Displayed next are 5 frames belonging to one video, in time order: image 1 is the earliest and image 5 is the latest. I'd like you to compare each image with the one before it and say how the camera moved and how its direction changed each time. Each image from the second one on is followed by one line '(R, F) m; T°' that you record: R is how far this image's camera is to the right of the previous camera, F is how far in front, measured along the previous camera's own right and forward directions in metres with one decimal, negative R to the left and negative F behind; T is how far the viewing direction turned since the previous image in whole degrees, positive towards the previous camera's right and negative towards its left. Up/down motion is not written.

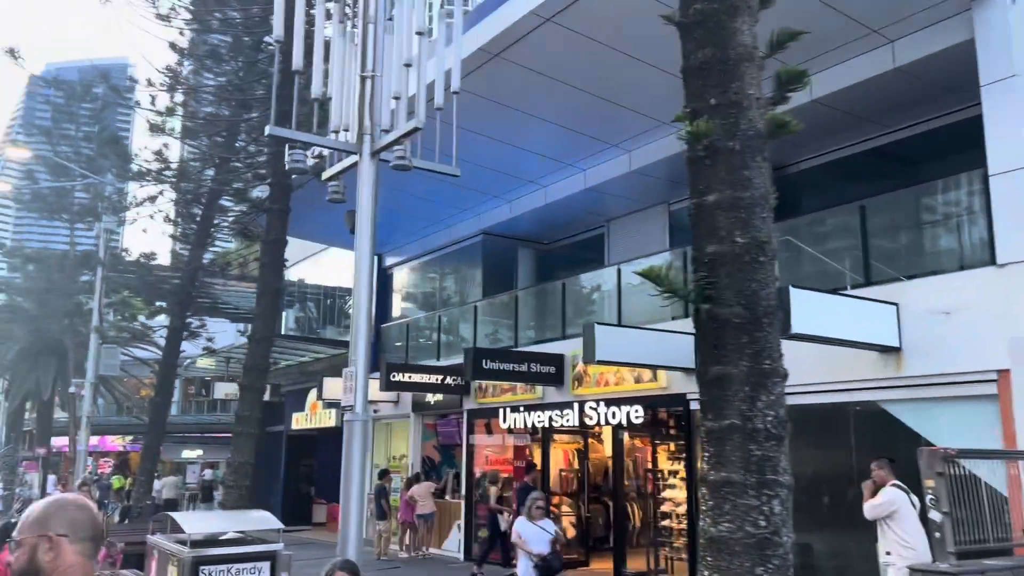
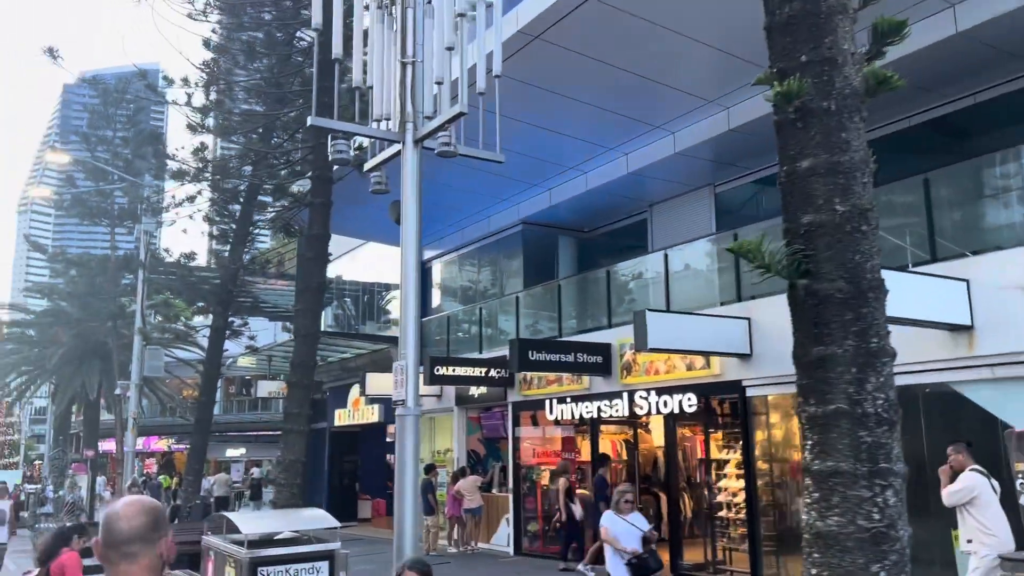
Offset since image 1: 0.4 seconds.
(-0.2, +0.2) m; -2°
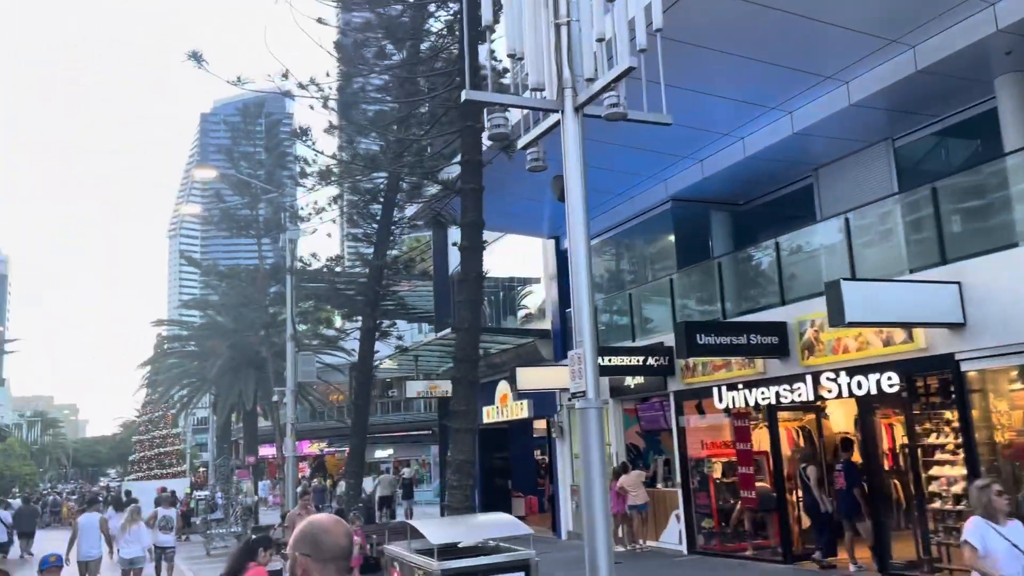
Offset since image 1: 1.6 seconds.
(-0.5, +0.7) m; -9°
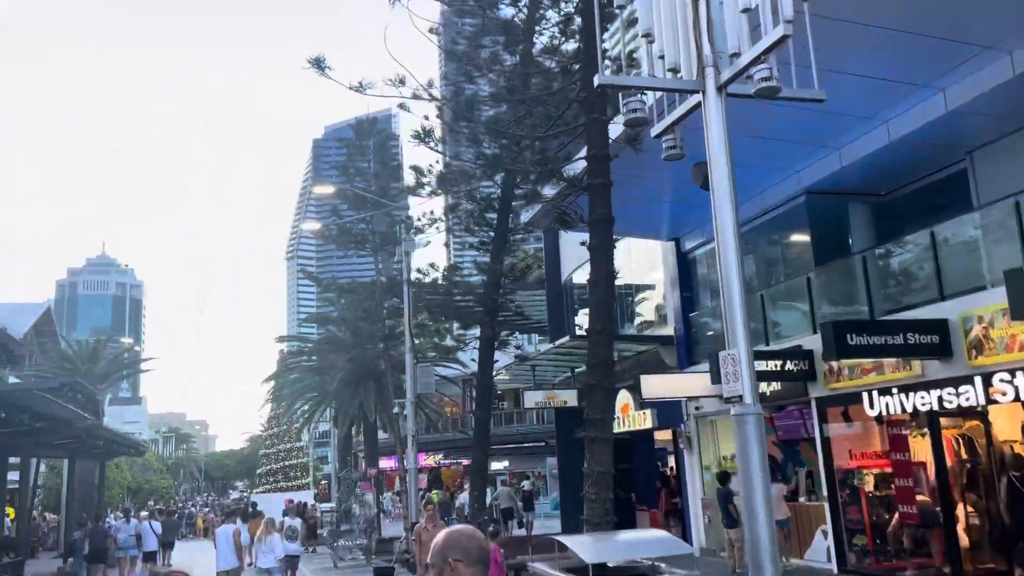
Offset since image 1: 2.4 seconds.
(-0.3, +0.4) m; -7°
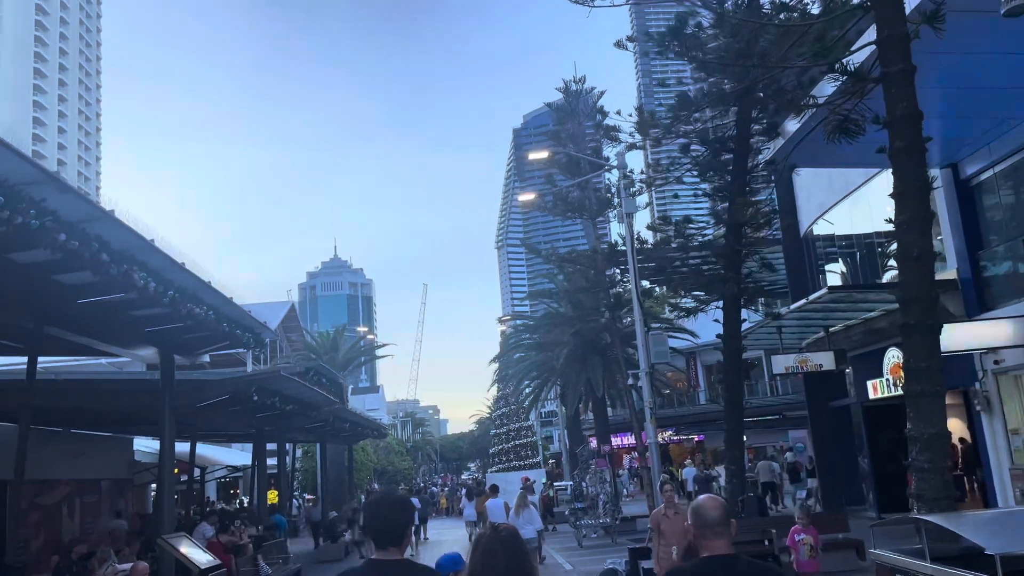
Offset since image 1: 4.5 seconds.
(-0.6, +1.2) m; -14°
